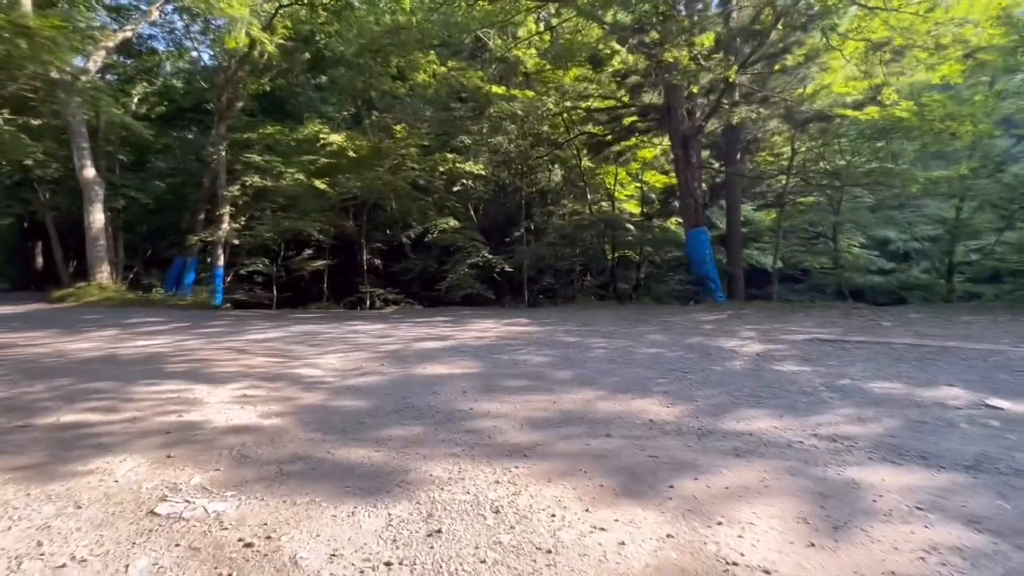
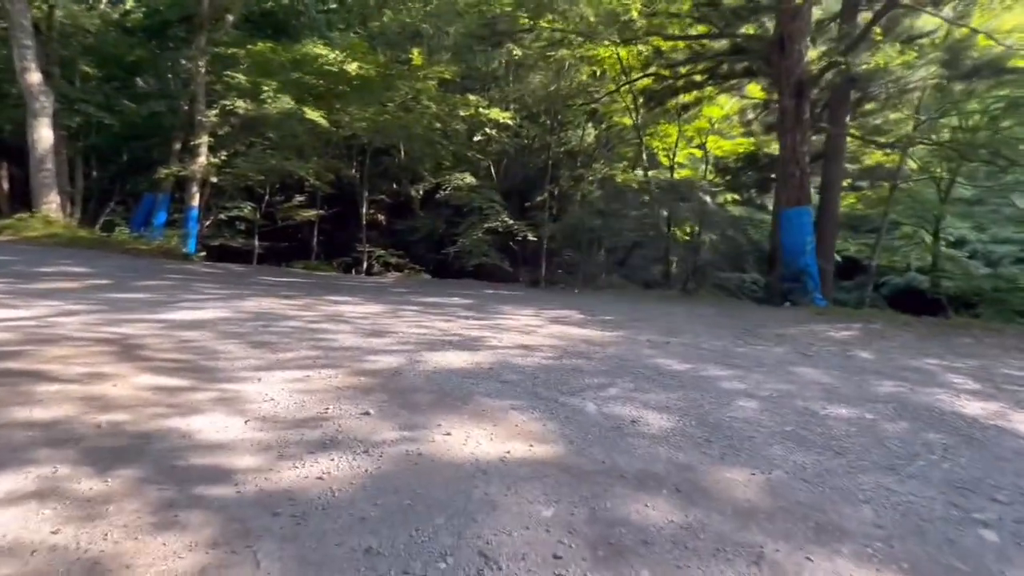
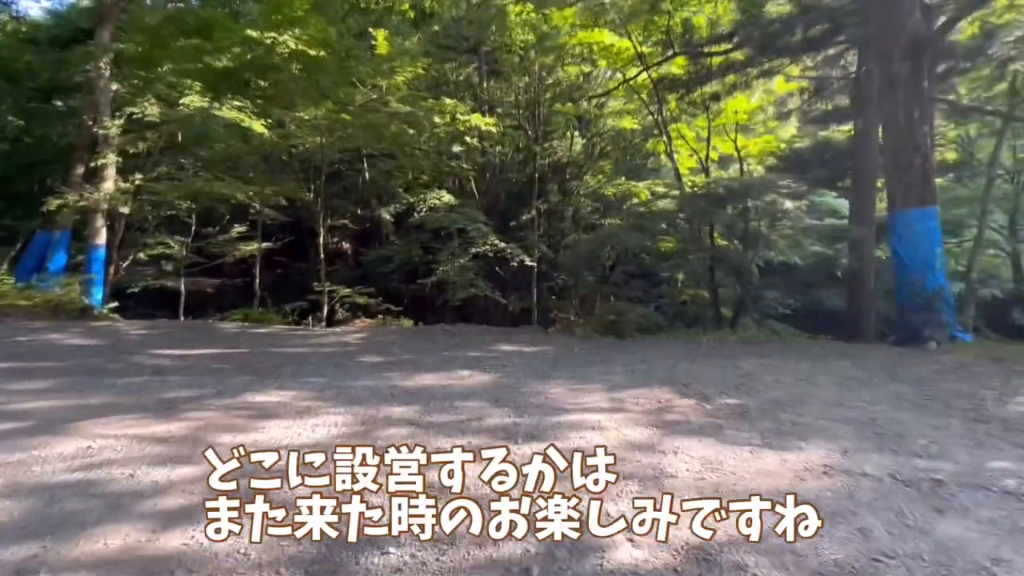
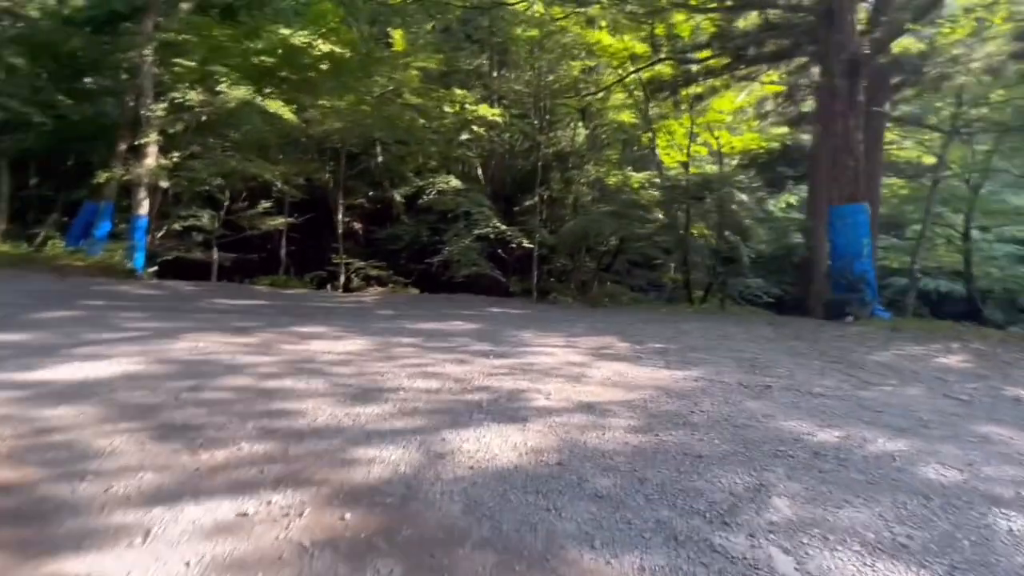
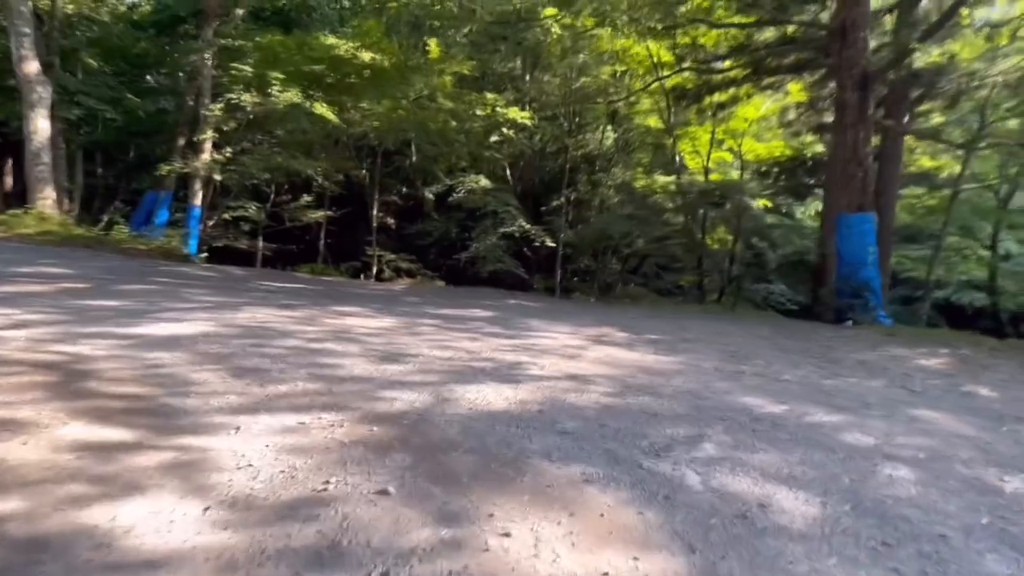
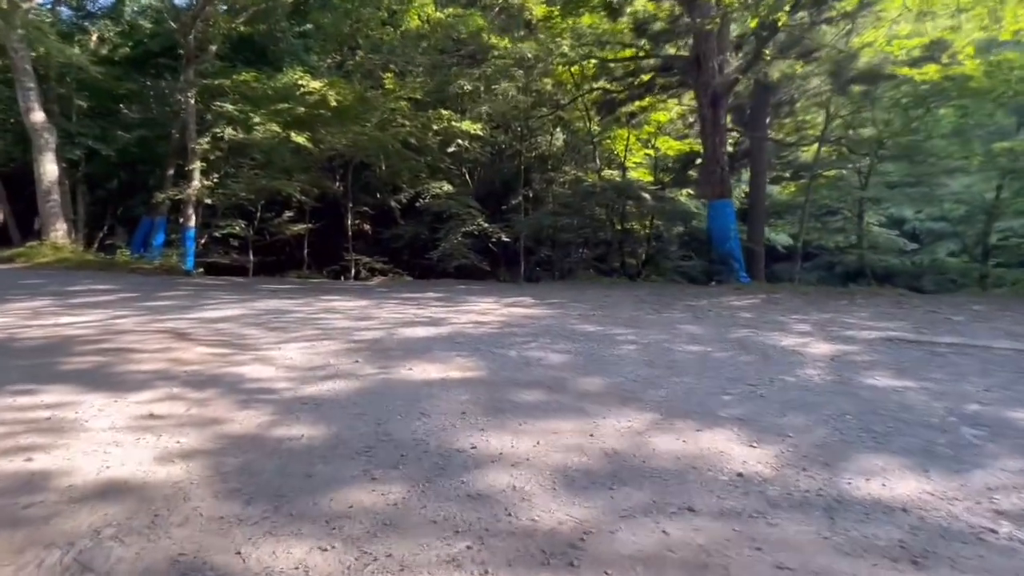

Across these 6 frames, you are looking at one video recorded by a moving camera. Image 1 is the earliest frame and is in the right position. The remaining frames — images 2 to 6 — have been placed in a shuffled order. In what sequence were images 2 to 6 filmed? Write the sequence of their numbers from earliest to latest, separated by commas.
6, 2, 5, 4, 3
